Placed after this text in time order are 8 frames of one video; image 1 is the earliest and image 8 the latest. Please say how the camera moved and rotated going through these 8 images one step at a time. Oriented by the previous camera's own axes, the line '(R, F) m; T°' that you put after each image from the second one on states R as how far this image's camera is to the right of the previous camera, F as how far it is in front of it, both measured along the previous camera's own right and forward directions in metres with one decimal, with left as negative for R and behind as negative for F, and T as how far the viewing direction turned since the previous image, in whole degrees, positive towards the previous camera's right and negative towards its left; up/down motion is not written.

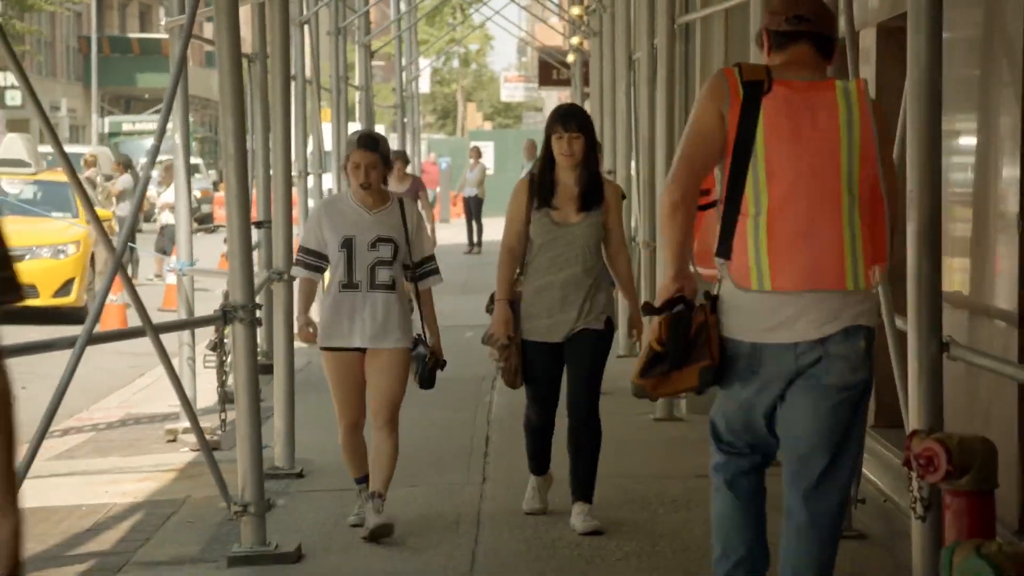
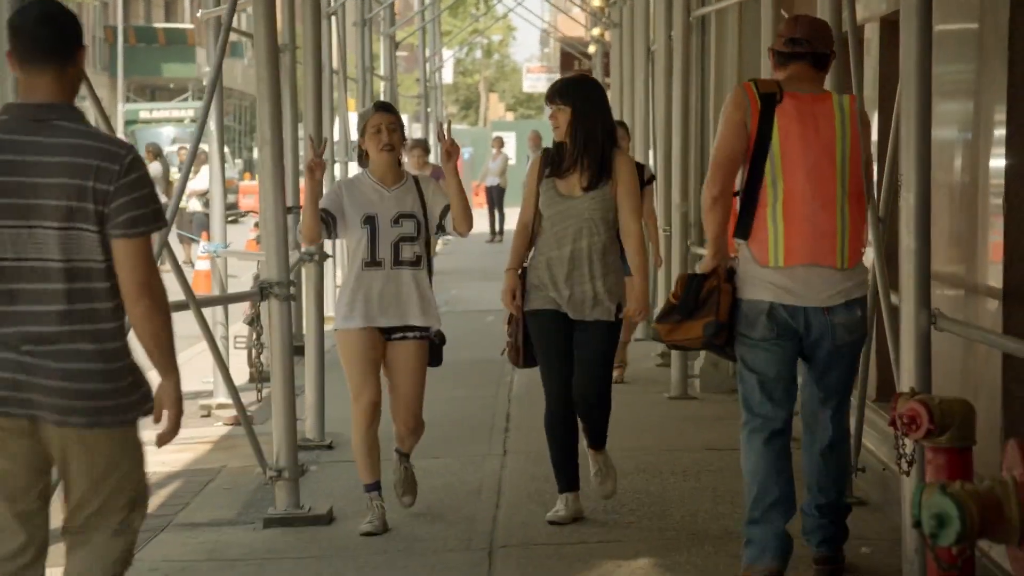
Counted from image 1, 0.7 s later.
(0.0, -0.4) m; -1°
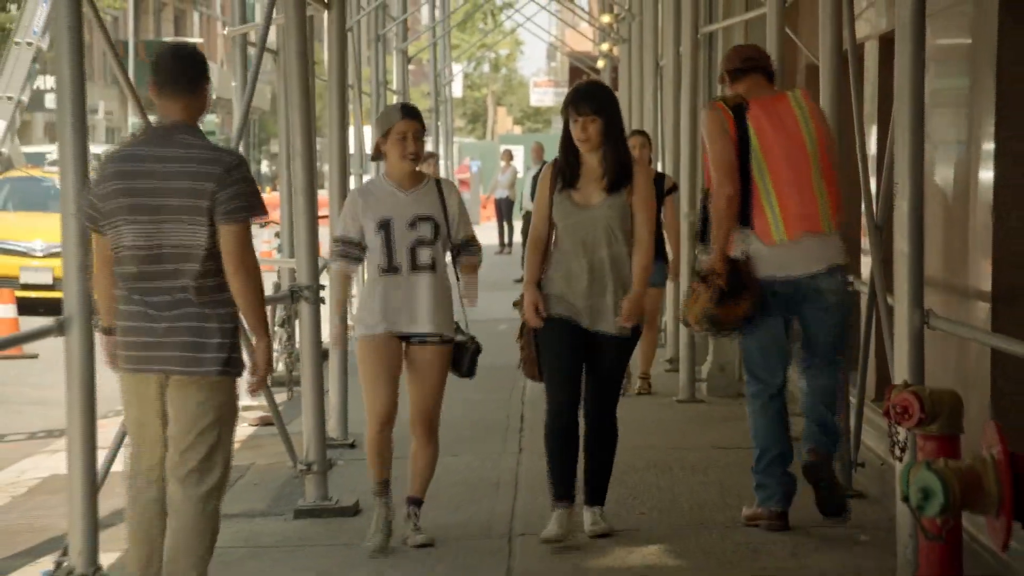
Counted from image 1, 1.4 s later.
(-0.1, -0.4) m; 0°
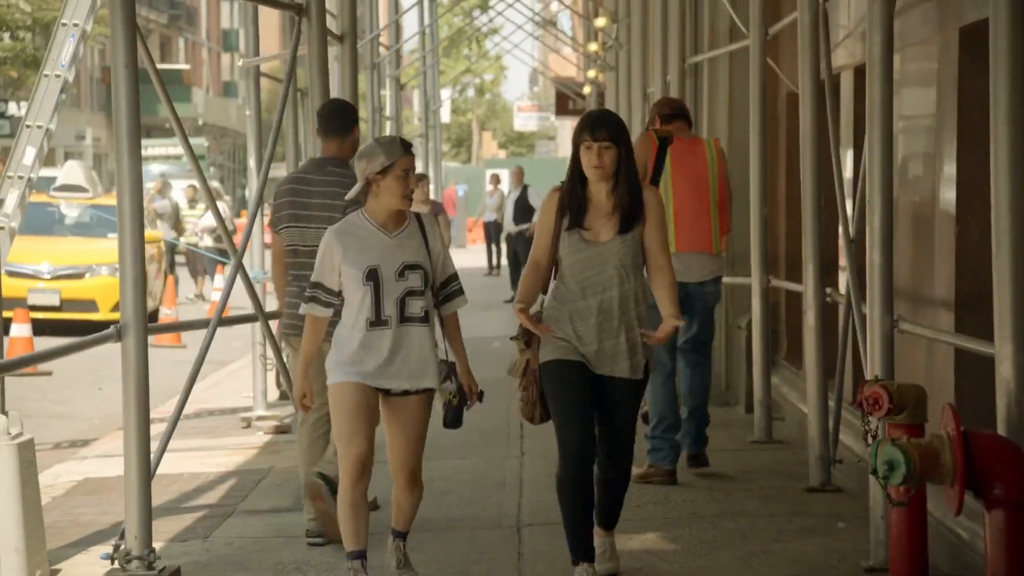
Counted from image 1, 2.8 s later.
(-0.1, -0.6) m; +1°
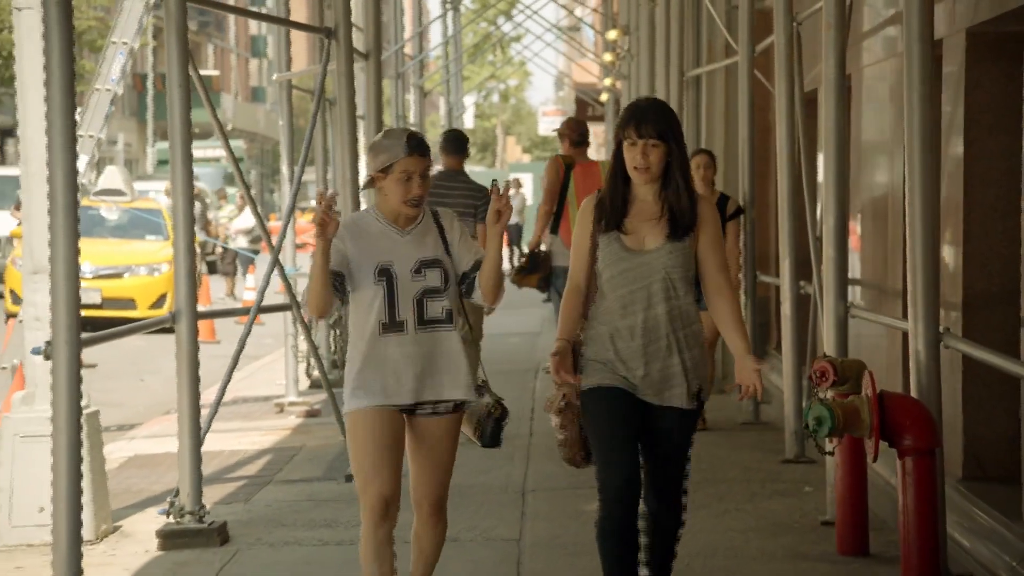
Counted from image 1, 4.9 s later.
(+0.1, -0.9) m; -1°
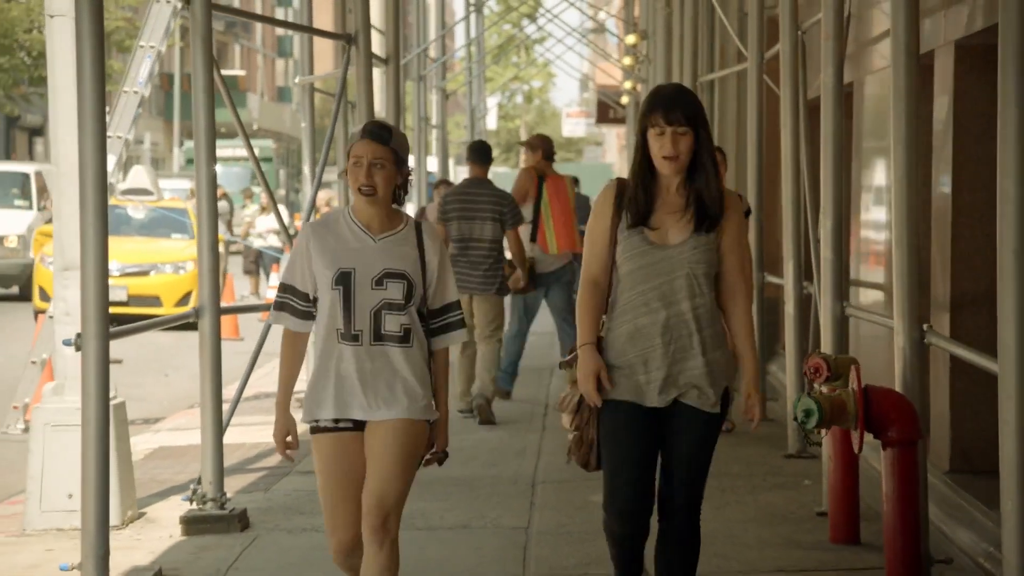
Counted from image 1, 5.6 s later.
(+0.1, -0.3) m; -1°
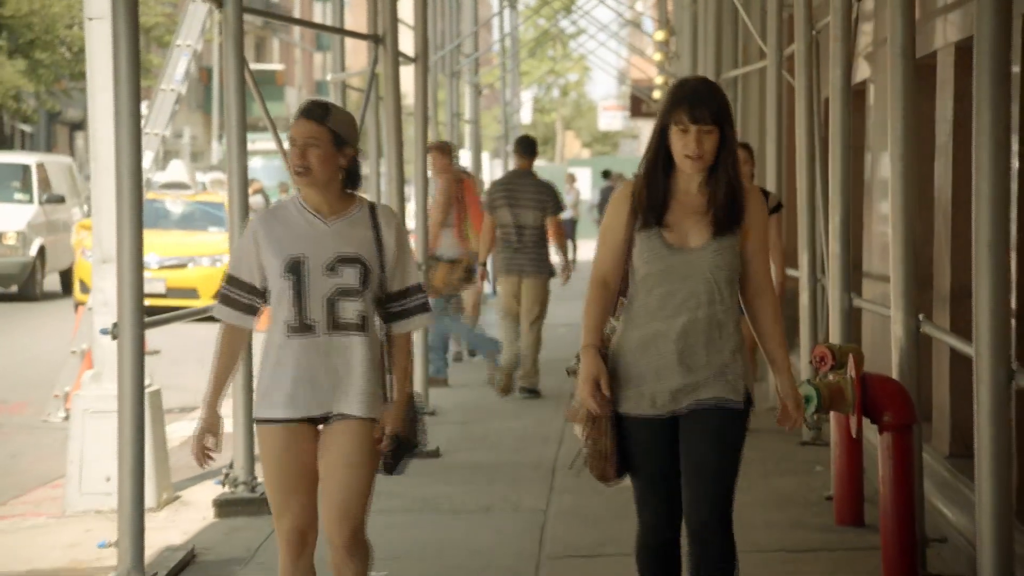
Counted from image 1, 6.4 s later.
(+0.1, -0.3) m; -1°
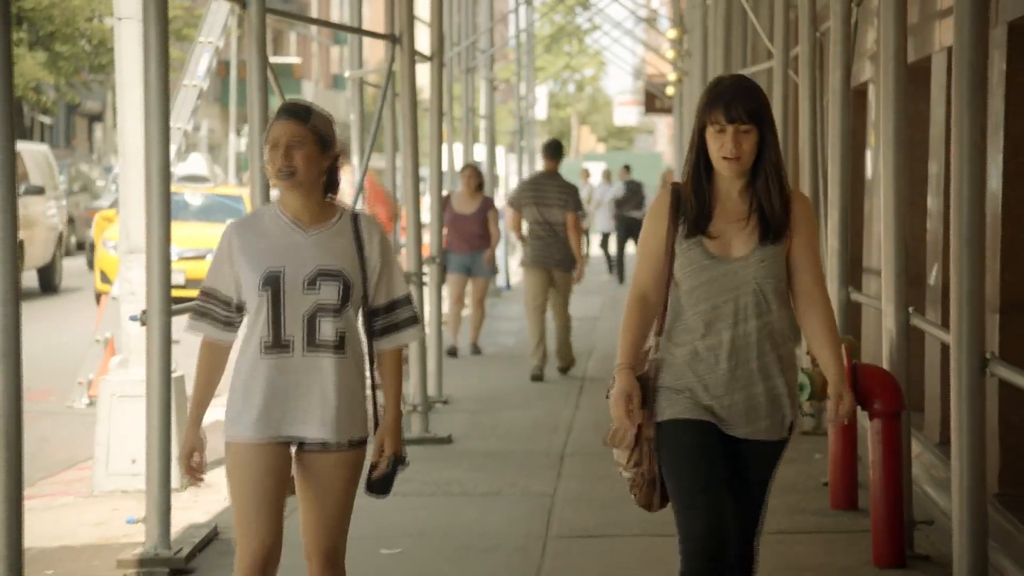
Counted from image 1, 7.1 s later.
(0.0, -0.3) m; -1°
